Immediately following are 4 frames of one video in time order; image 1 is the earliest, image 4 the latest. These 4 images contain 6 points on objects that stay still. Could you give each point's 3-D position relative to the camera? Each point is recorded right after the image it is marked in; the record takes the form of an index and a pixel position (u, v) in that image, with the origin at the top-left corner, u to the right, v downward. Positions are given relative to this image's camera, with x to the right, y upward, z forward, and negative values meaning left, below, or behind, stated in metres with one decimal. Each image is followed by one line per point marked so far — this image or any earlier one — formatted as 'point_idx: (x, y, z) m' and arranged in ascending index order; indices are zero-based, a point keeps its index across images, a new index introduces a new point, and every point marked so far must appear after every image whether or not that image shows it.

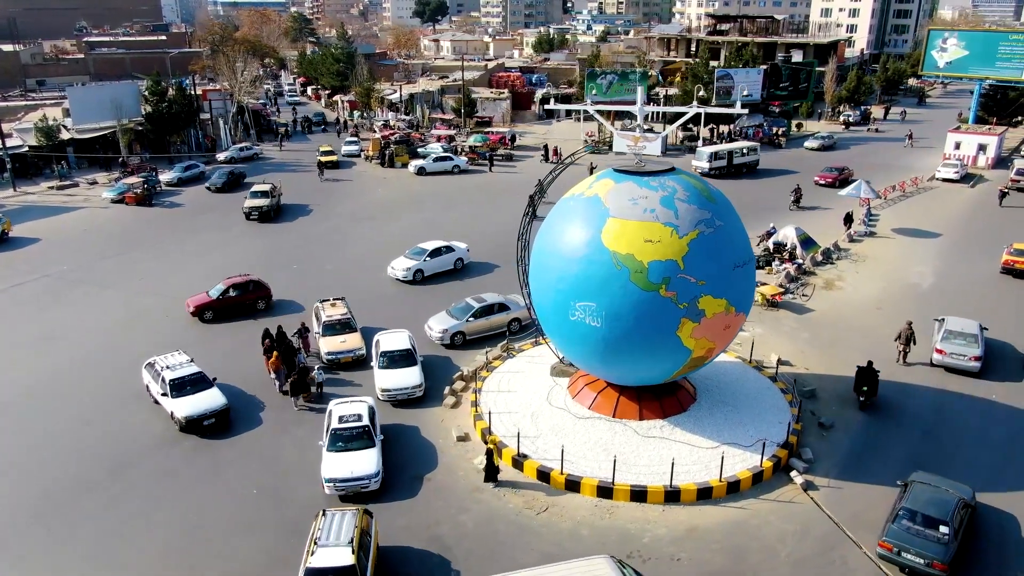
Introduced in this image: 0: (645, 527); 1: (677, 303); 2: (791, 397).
0: (+2.3, -4.1, +13.5) m
1: (+3.0, -0.3, +14.2) m
2: (+6.2, -2.4, +17.3) m
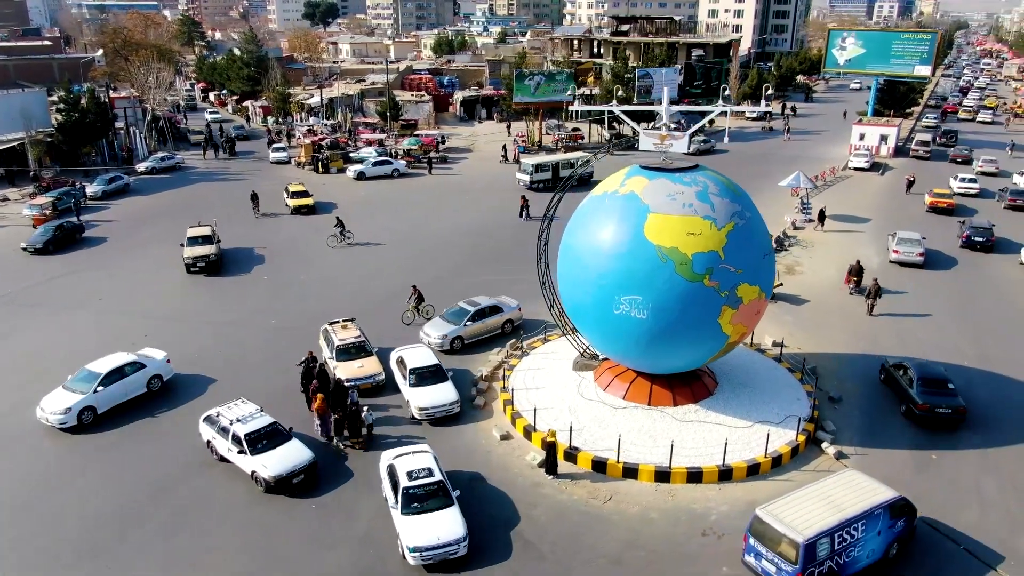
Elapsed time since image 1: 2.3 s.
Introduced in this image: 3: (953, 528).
0: (+3.6, -3.9, +14.2) m
1: (+4.0, -0.1, +15.0) m
2: (+6.8, -2.0, +18.5) m
3: (+7.7, -4.2, +13.8) m
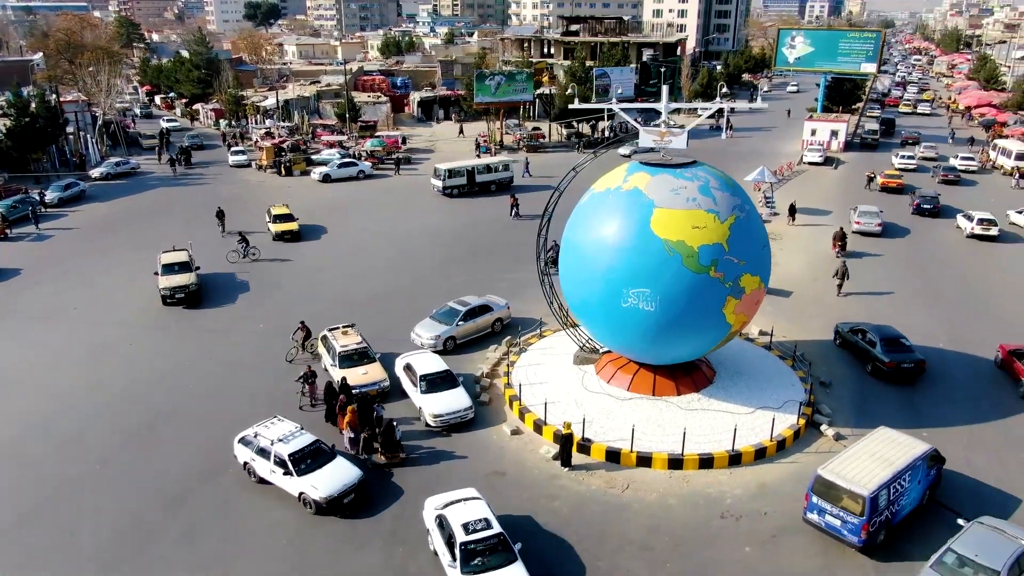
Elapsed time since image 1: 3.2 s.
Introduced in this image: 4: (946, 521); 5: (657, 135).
0: (+3.9, -3.8, +14.6) m
1: (+4.2, +0.1, +15.5) m
2: (+6.8, -1.8, +19.2) m
3: (+8.1, -3.9, +14.5) m
4: (+7.6, -4.1, +13.8) m
5: (+3.1, +3.3, +16.7) m
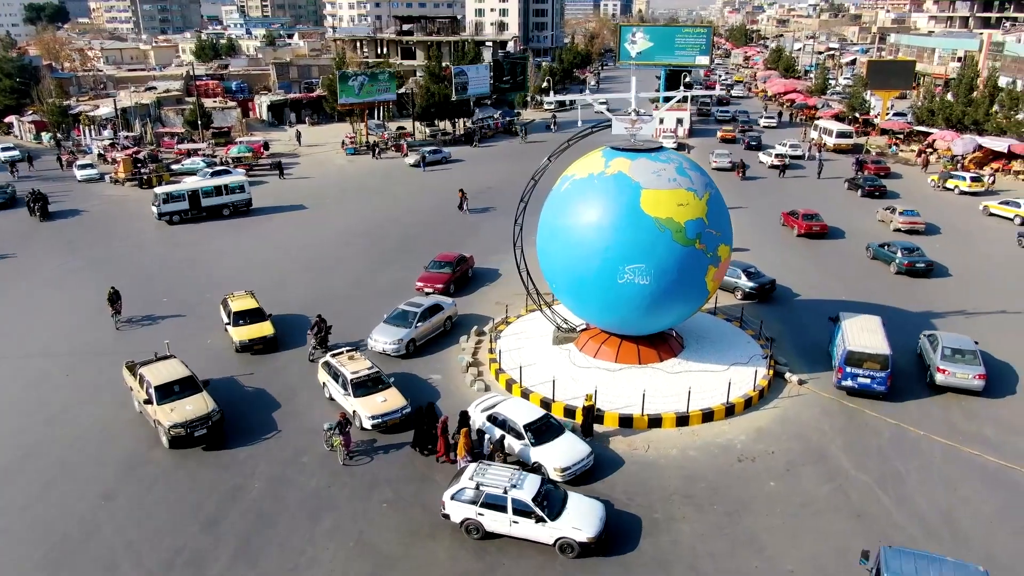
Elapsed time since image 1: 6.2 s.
0: (+4.5, -3.1, +16.3) m
1: (+4.2, +0.8, +17.1) m
2: (+6.1, -0.9, +21.3) m
3: (+8.6, -2.9, +17.1) m
4: (+8.3, -3.1, +16.3) m
5: (+2.6, +3.8, +18.0) m
